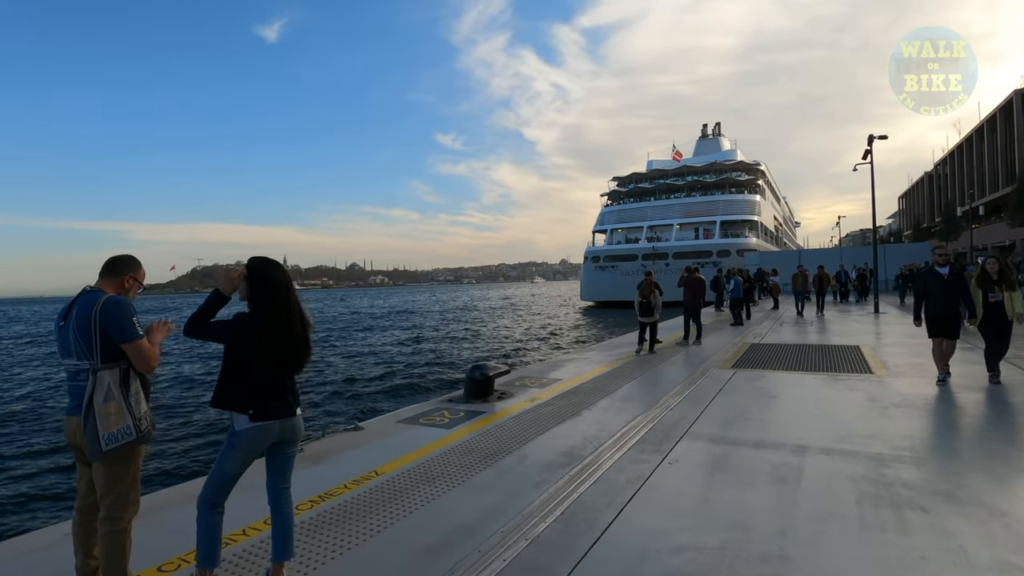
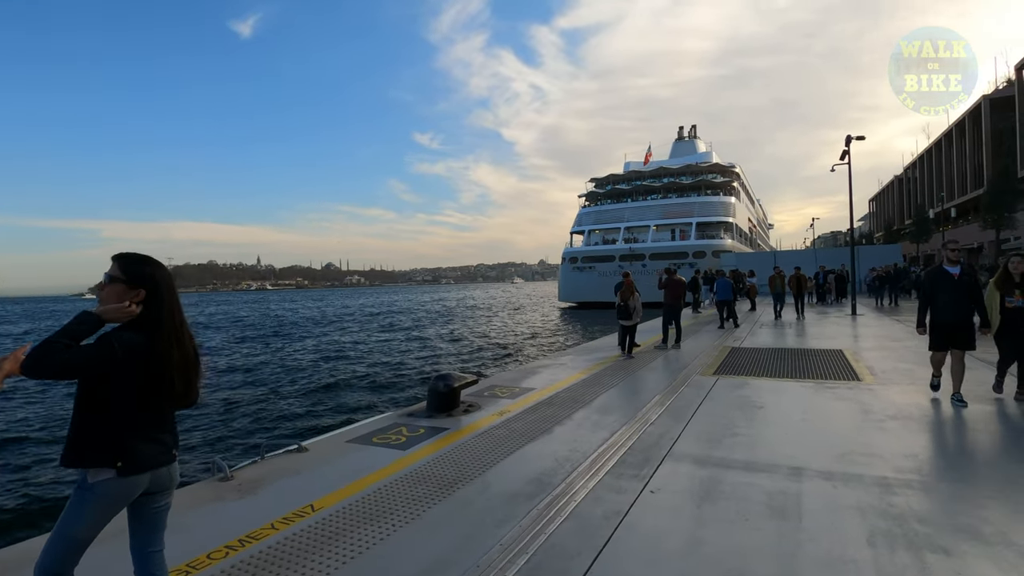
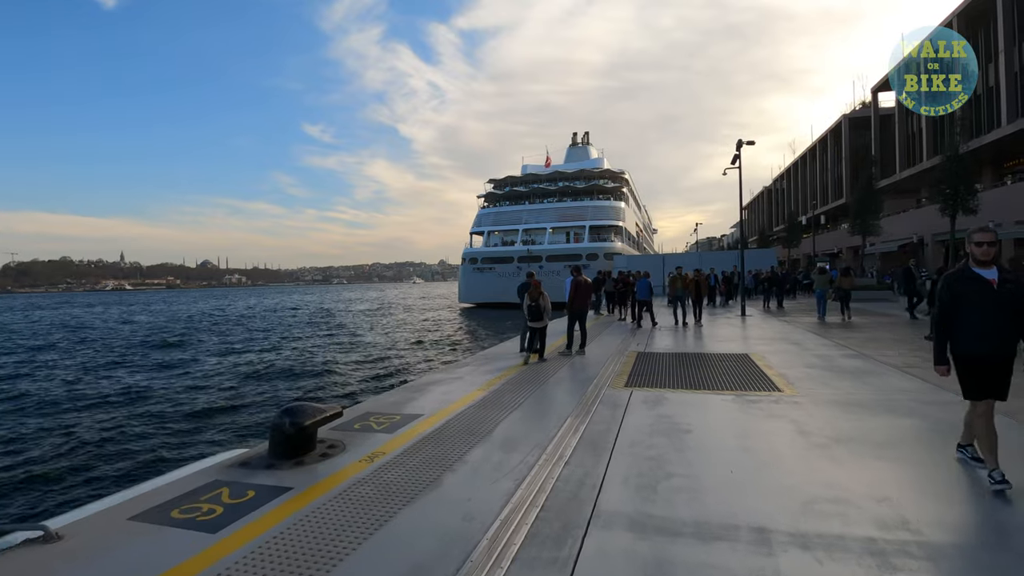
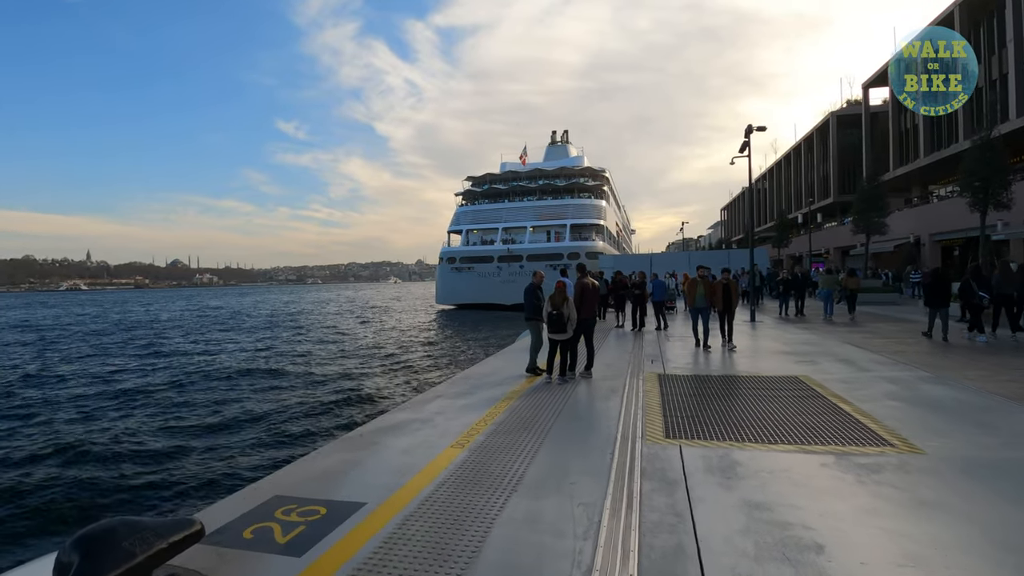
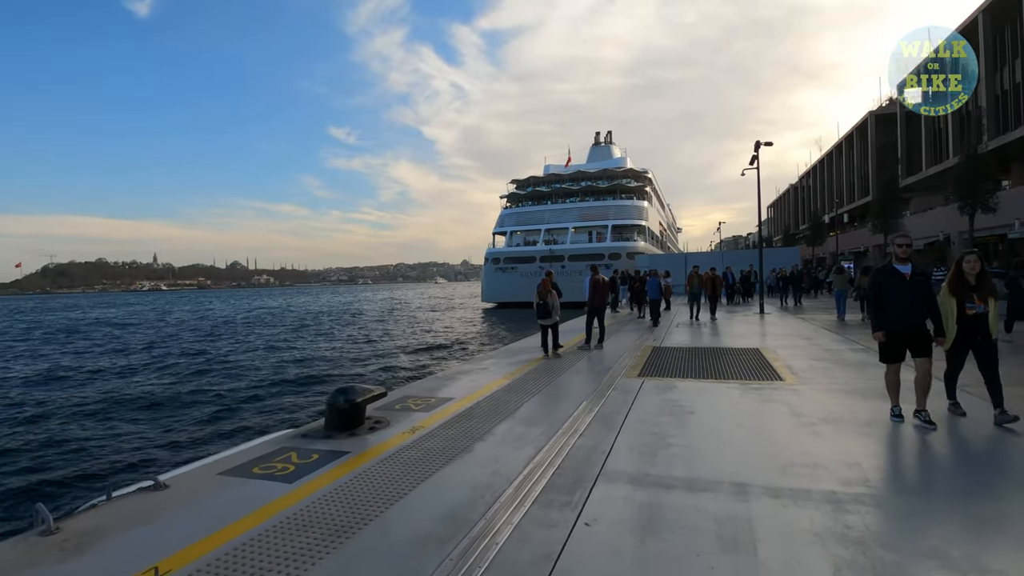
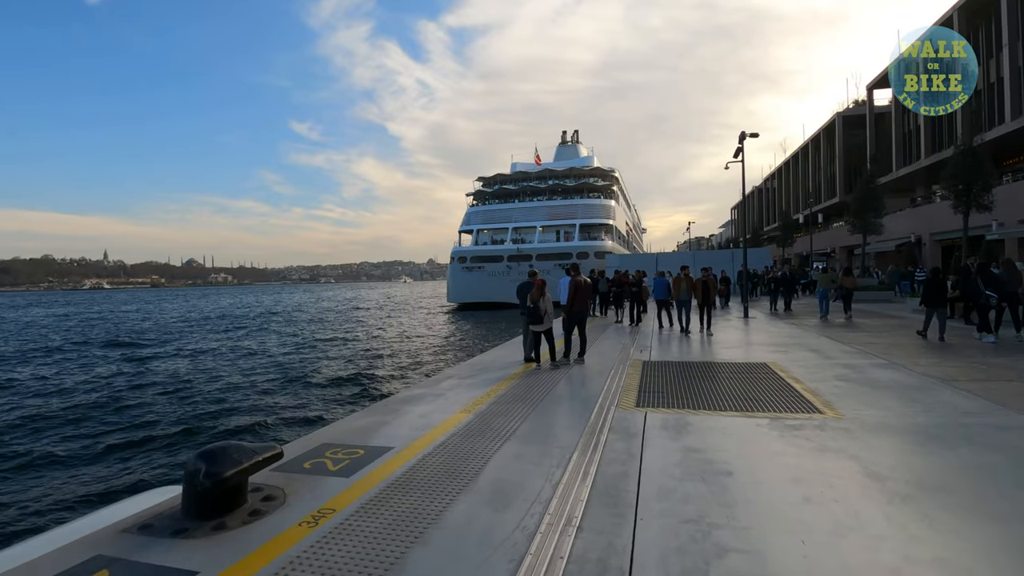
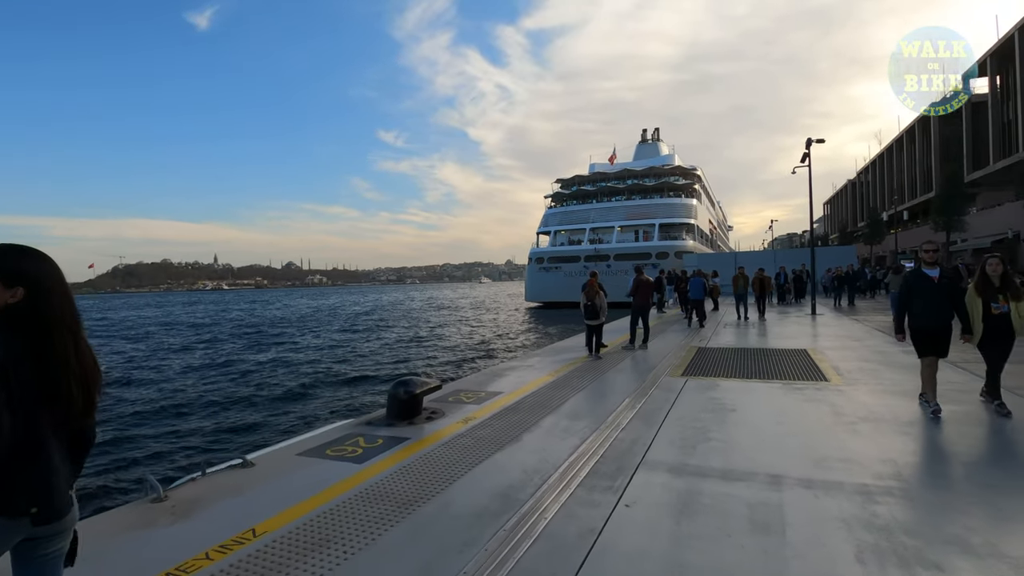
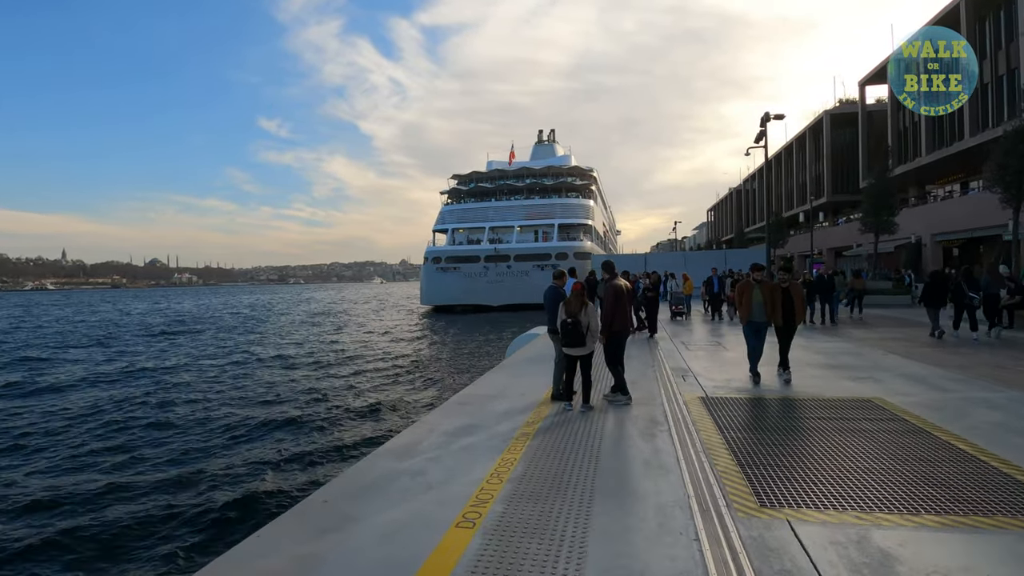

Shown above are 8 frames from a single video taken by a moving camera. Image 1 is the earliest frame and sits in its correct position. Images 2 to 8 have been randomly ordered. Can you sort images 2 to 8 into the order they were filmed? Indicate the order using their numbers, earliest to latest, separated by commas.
2, 7, 5, 3, 6, 4, 8
